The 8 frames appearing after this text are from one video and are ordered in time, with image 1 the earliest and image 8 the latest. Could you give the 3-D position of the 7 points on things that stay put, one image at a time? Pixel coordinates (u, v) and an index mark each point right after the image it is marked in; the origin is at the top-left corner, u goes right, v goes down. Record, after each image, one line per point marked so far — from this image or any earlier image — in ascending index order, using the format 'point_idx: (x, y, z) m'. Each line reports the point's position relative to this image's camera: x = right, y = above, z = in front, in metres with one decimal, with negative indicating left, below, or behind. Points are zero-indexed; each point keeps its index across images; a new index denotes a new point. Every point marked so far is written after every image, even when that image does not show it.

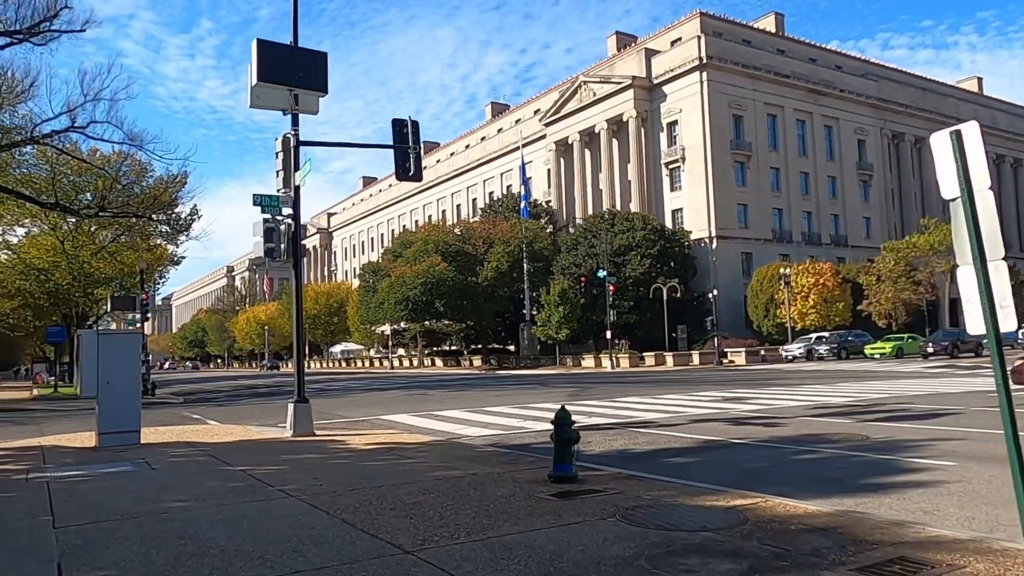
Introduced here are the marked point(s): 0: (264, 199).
0: (-3.7, +1.3, +12.6) m
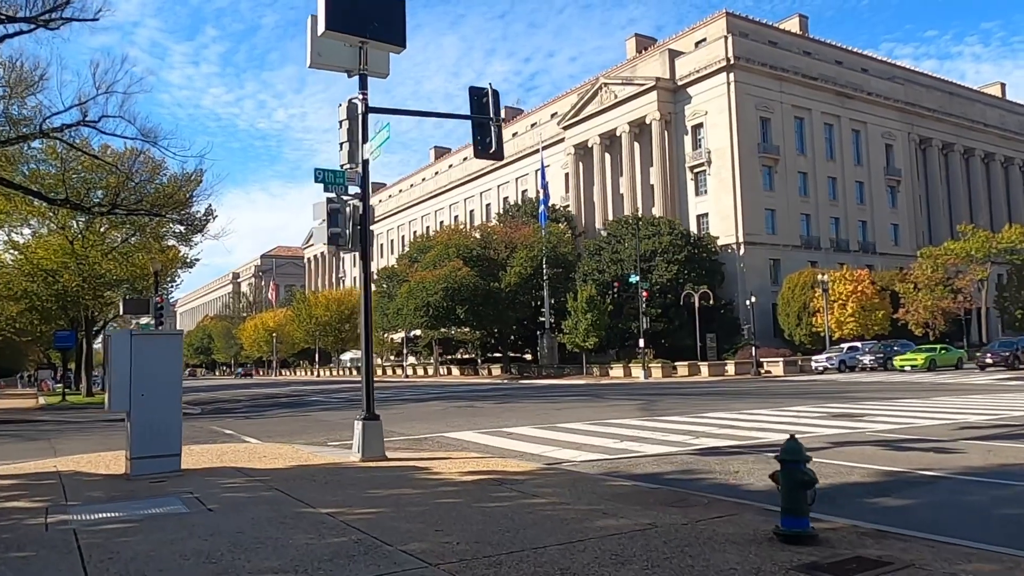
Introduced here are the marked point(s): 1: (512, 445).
0: (-2.3, +1.4, +10.5) m
1: (0.0, -2.3, +12.4) m
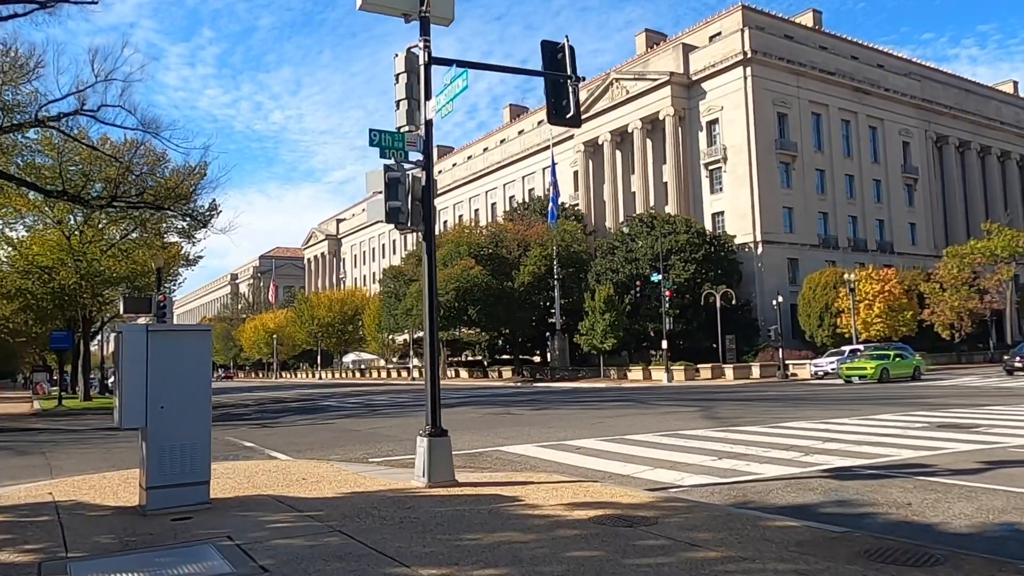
0: (-1.3, +1.5, +8.7) m
1: (+1.0, -2.2, +10.5) m
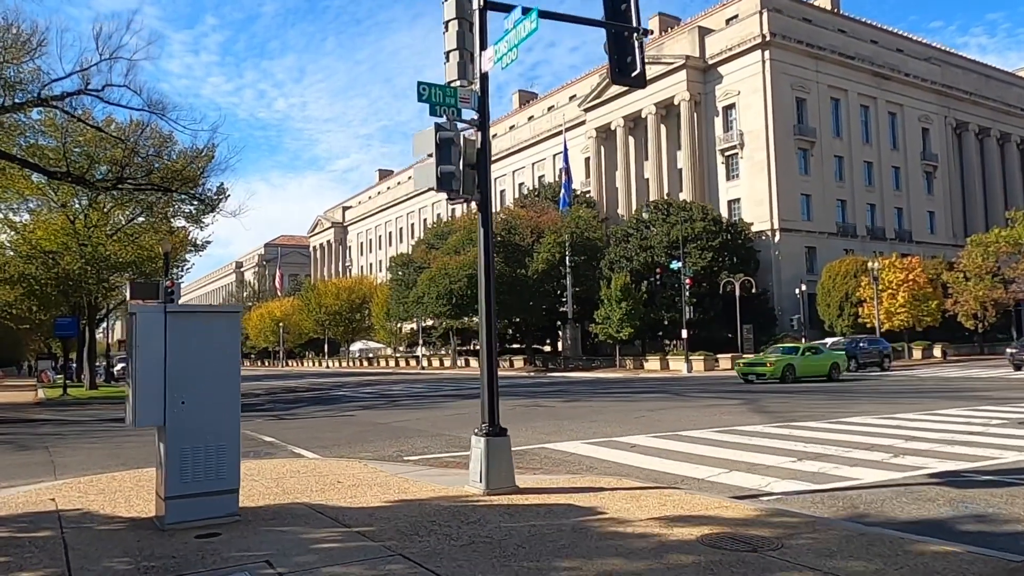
0: (-0.7, +1.7, +7.5) m
1: (+1.6, -2.0, +9.4) m
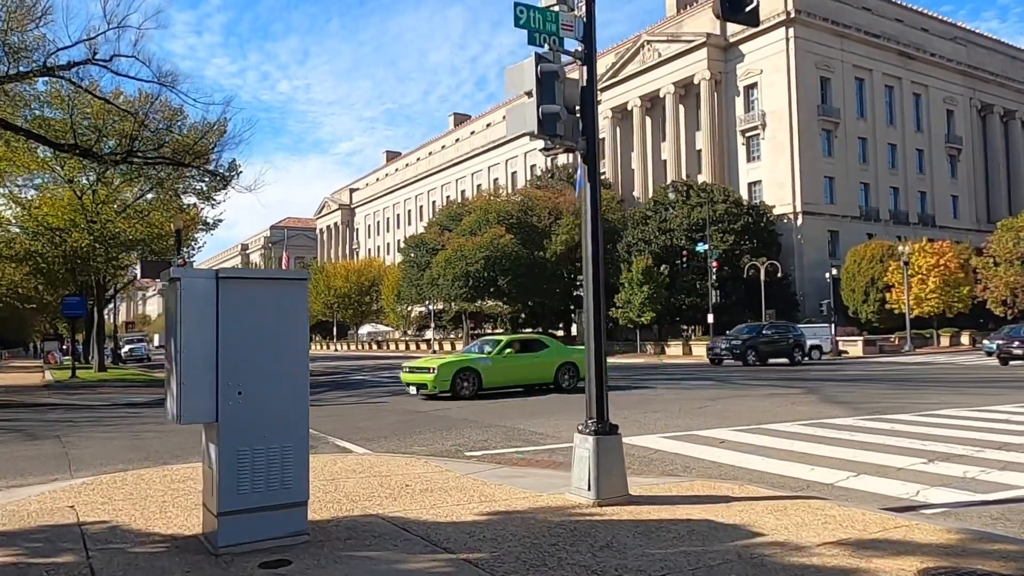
0: (+0.1, +2.0, +6.2) m
1: (+2.4, -1.7, +8.1) m
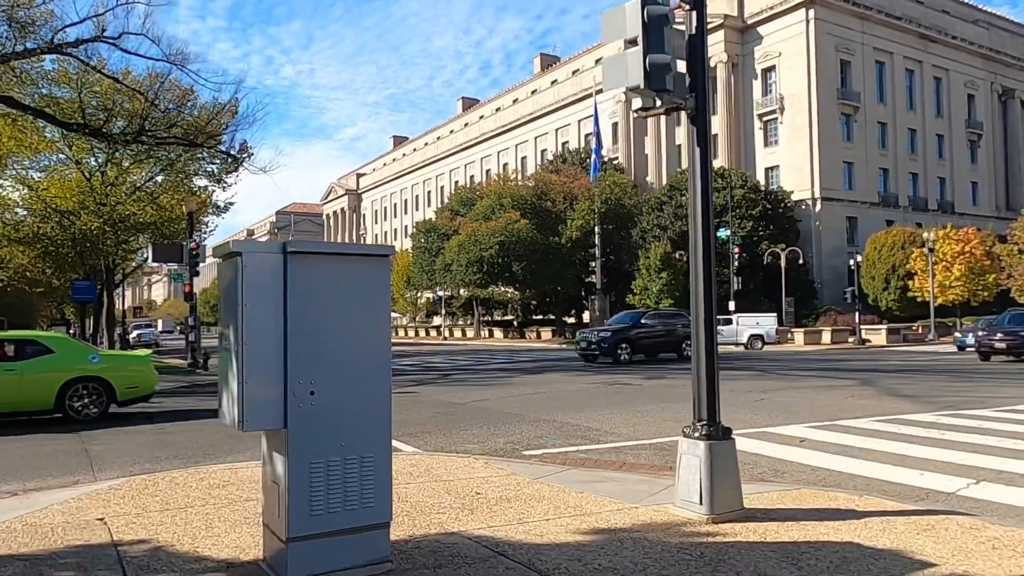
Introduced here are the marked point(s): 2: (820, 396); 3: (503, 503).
0: (+0.8, +2.1, +5.3) m
1: (+3.1, -1.6, +7.3) m
2: (+5.0, -1.7, +13.8) m
3: (-0.1, -1.5, +5.9) m
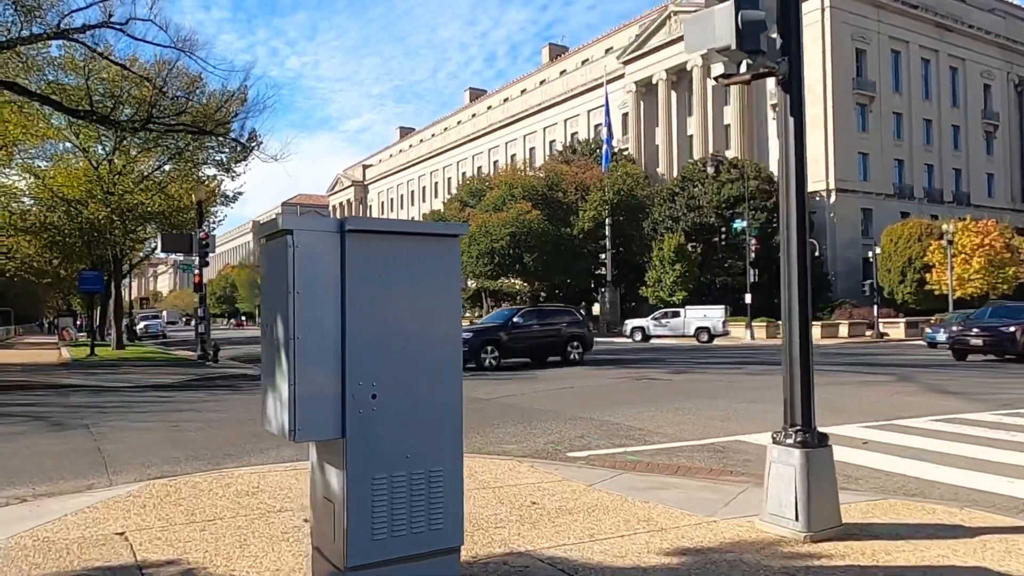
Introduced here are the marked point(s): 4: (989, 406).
0: (+1.2, +2.2, +4.7) m
1: (+3.5, -1.5, +6.7) m
2: (+5.4, -1.6, +13.2) m
3: (+0.3, -1.4, +5.3) m
4: (+6.2, -1.5, +11.1) m
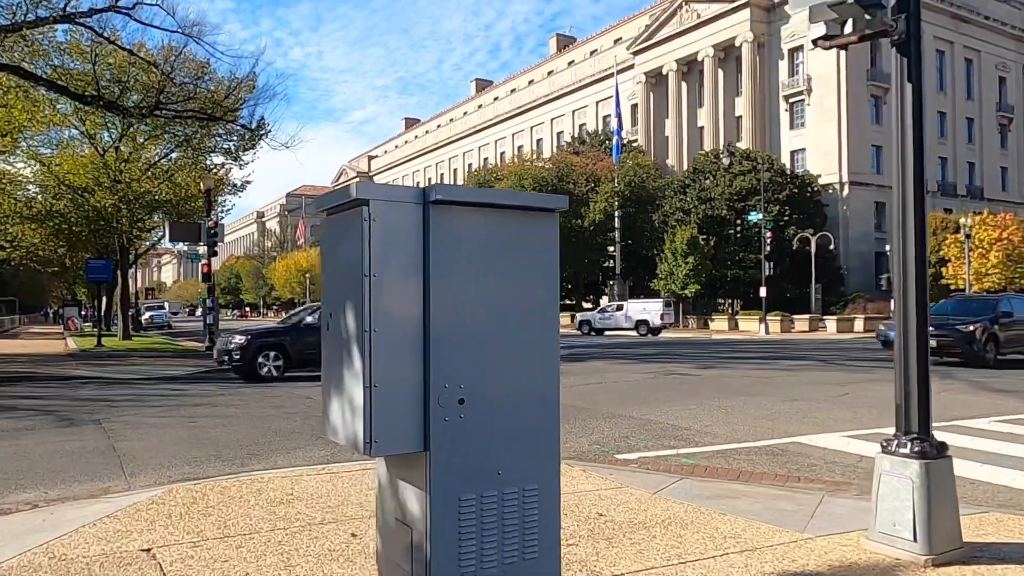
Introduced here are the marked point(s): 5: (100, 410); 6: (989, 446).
0: (+1.6, +2.2, +4.1) m
1: (+3.9, -1.4, +6.1) m
2: (+5.8, -1.5, +12.6) m
3: (+0.7, -1.3, +4.8) m
4: (+6.6, -1.5, +10.5) m
5: (-5.1, -1.5, +10.5) m
6: (+4.5, -1.5, +8.0) m
